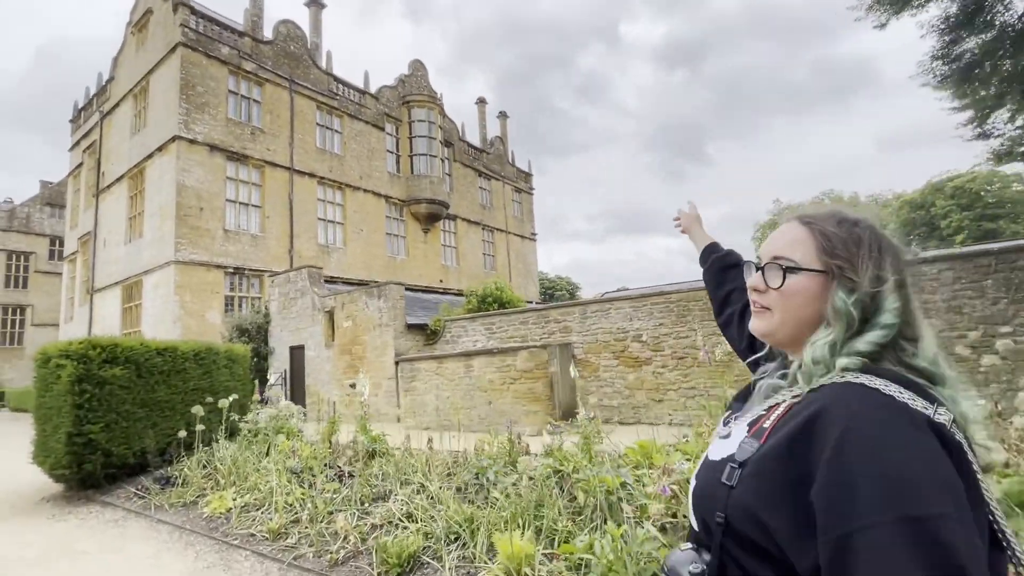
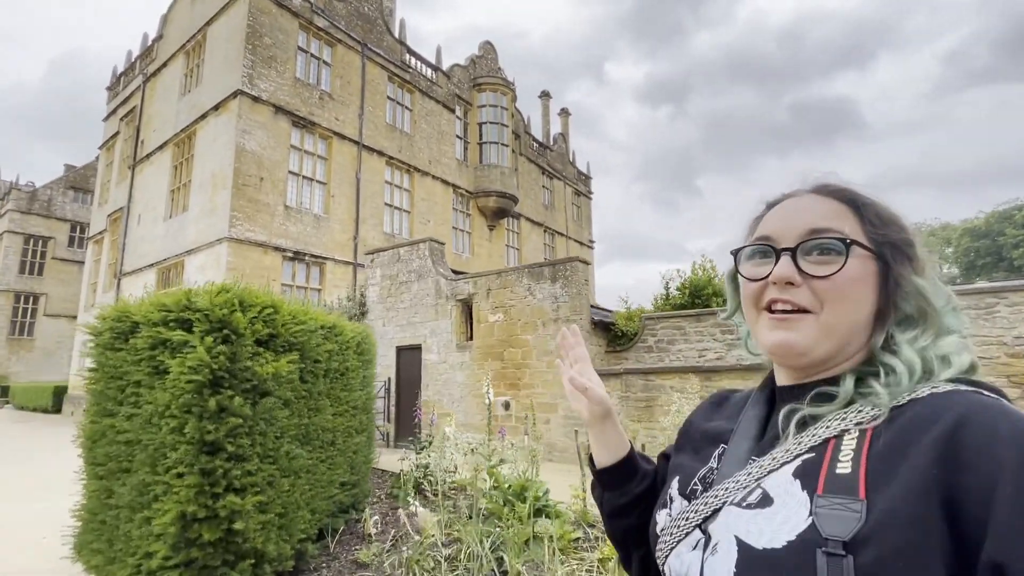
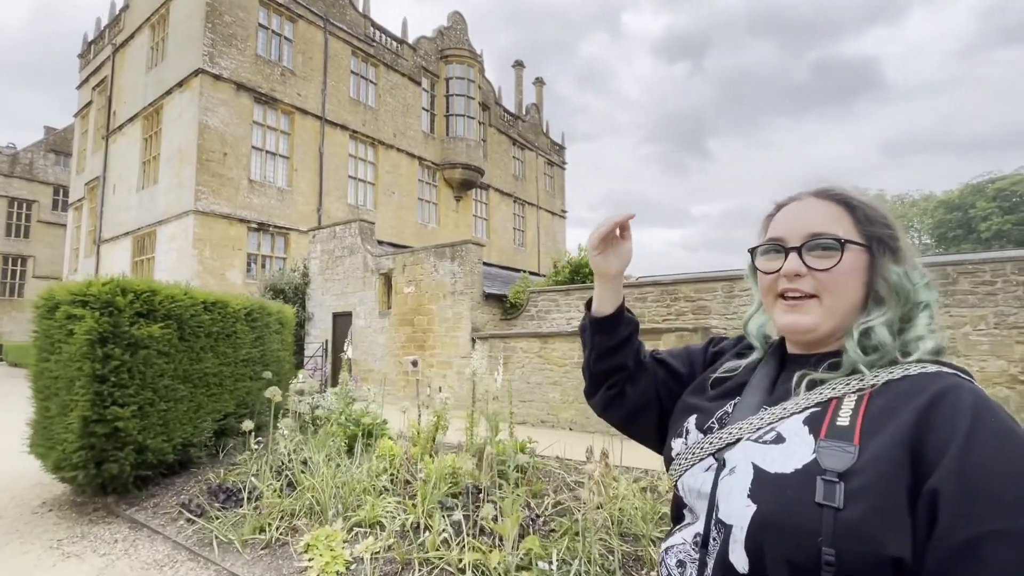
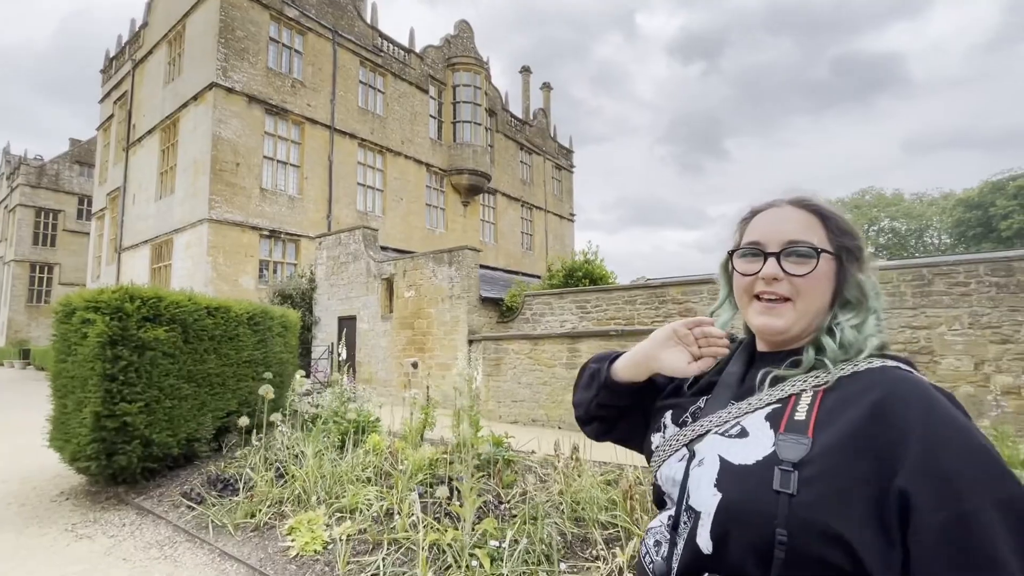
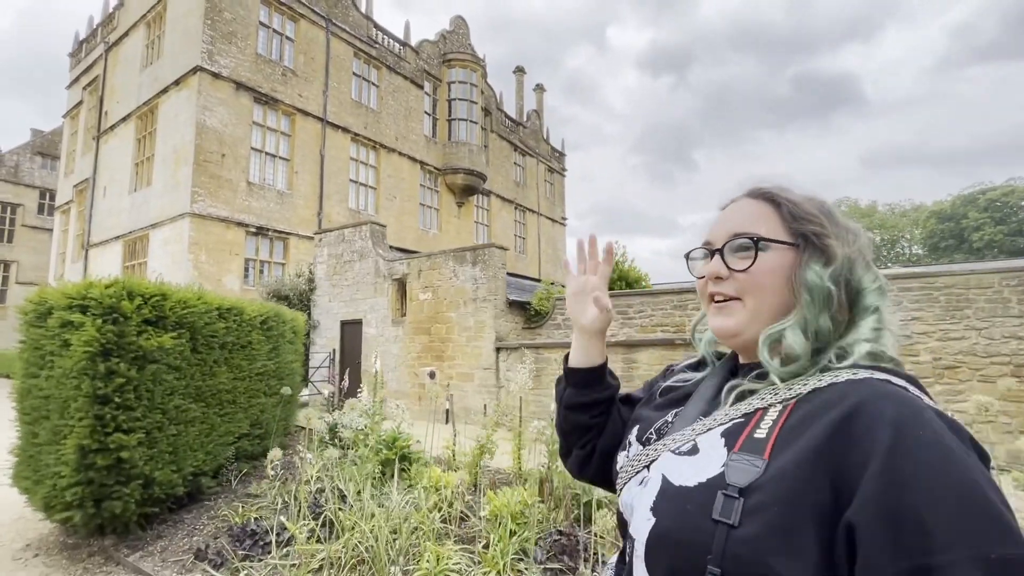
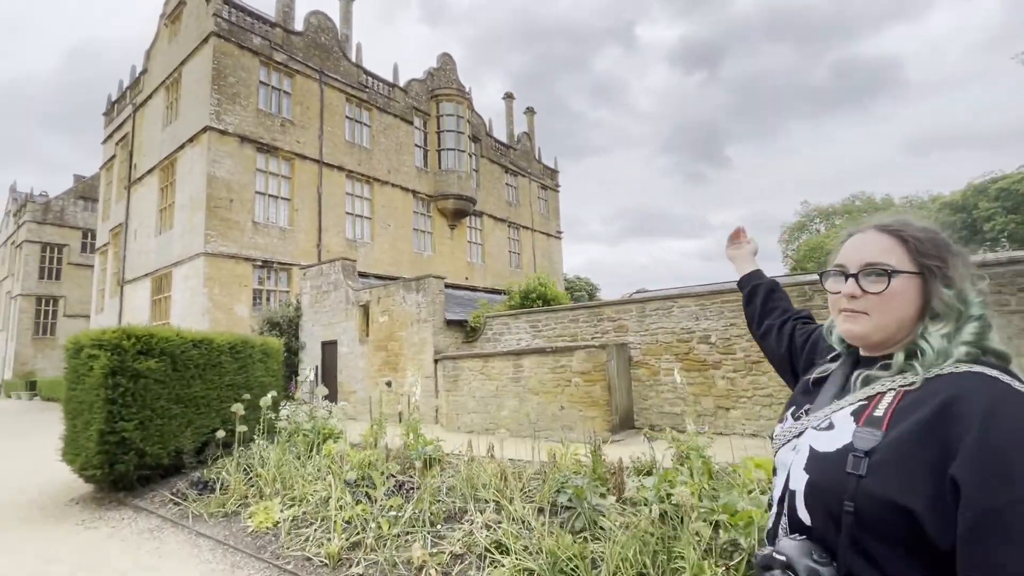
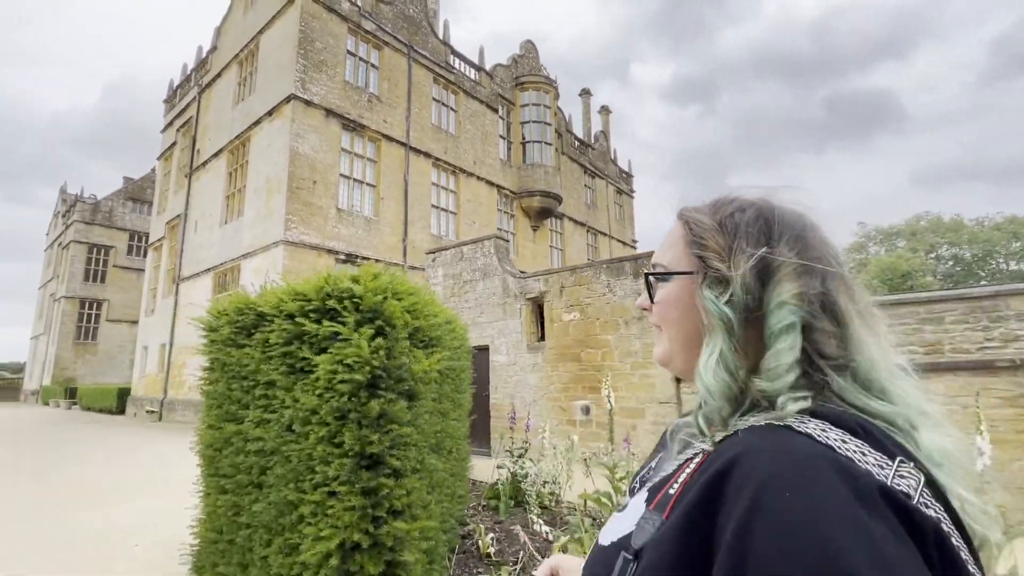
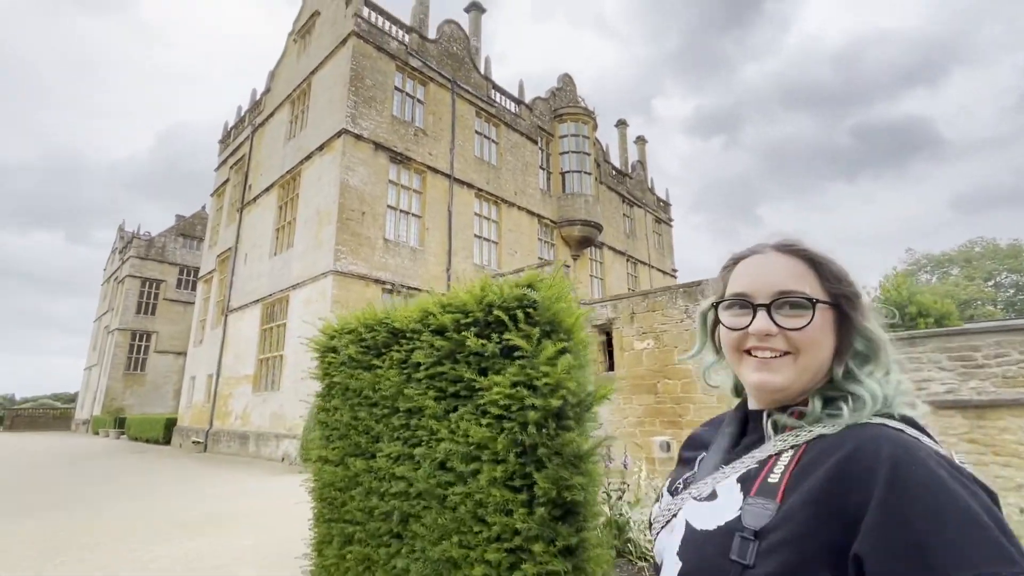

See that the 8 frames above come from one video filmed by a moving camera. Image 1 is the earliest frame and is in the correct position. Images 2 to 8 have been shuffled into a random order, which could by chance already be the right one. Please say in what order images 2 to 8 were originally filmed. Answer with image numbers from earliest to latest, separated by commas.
6, 4, 3, 5, 2, 7, 8
